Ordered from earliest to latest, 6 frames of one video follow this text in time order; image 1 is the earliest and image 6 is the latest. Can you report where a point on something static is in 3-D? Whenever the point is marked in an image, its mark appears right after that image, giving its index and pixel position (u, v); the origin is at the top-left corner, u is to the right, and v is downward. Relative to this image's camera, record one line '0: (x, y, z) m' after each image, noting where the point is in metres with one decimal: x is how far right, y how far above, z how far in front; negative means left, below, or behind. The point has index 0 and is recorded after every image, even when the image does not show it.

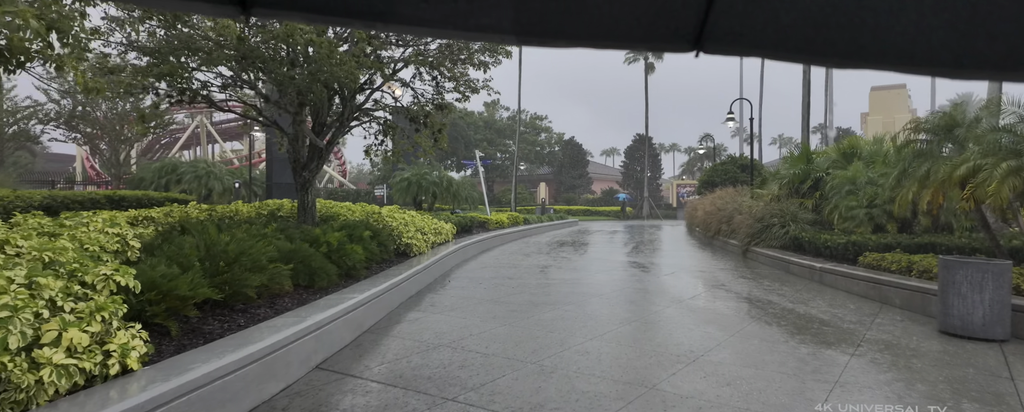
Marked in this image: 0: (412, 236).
0: (-1.8, -0.5, +9.5) m
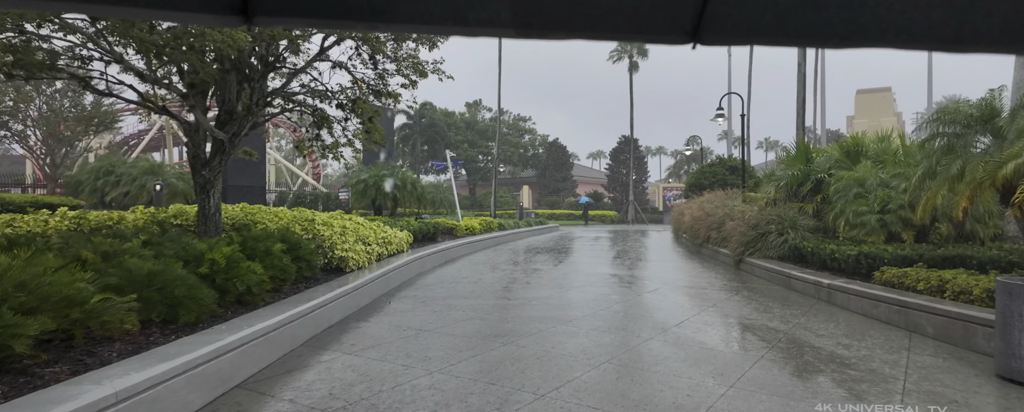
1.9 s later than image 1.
0: (-2.5, -0.6, +8.0) m
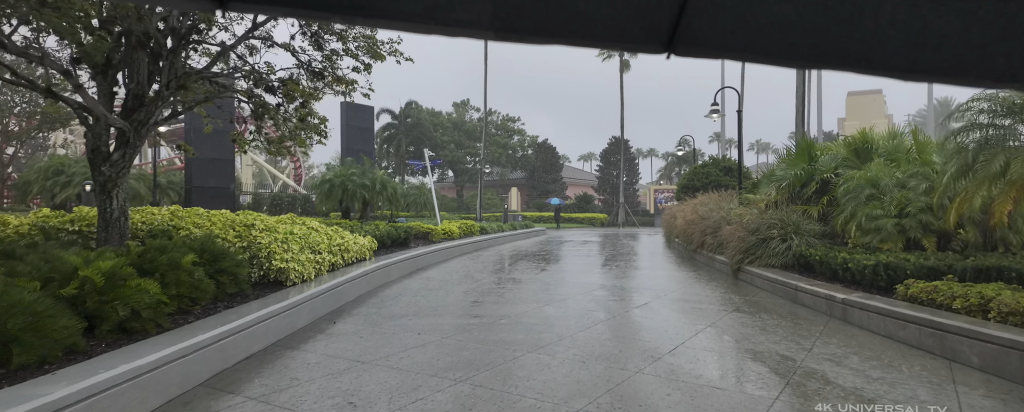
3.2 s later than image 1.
0: (-2.9, -0.7, +6.9) m
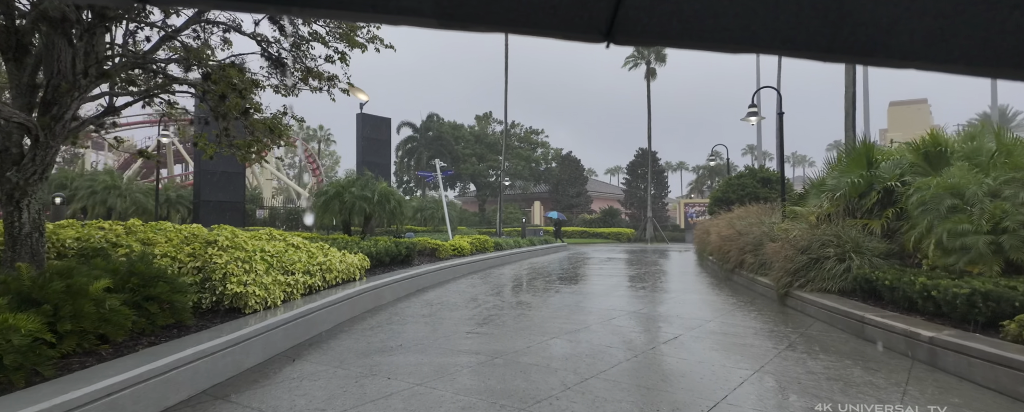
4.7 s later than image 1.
0: (-2.9, -0.8, +5.9) m
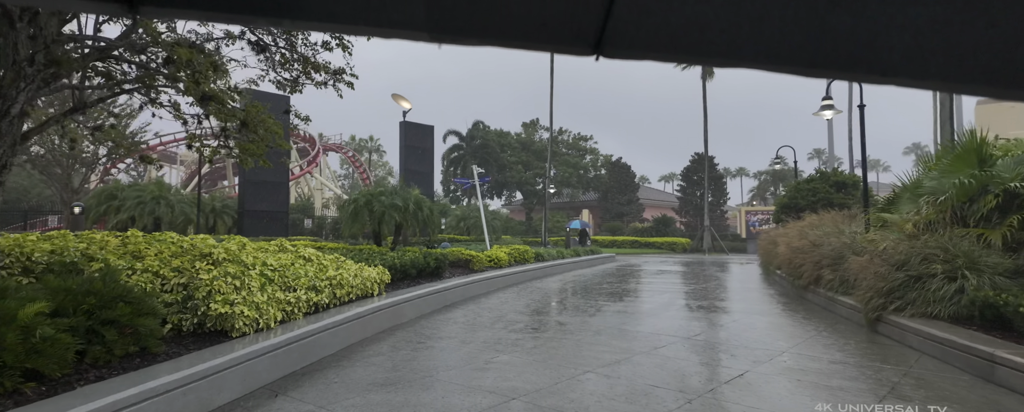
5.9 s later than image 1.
0: (-2.7, -0.9, +5.2) m
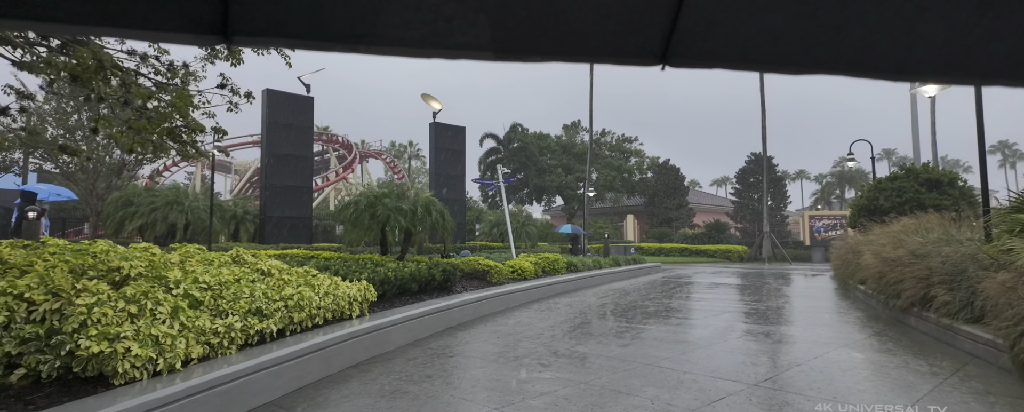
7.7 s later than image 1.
0: (-2.8, -0.9, +3.8) m
